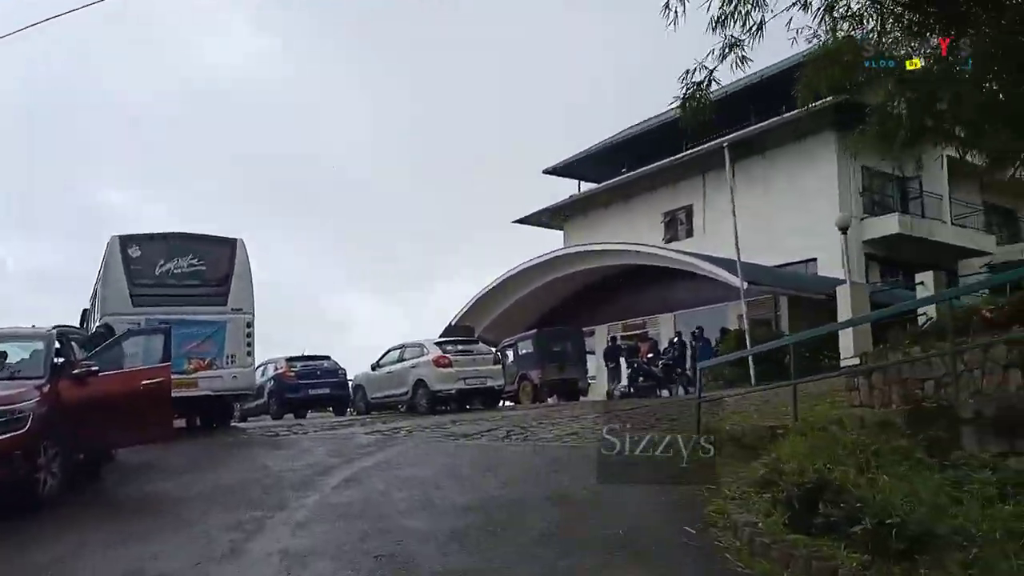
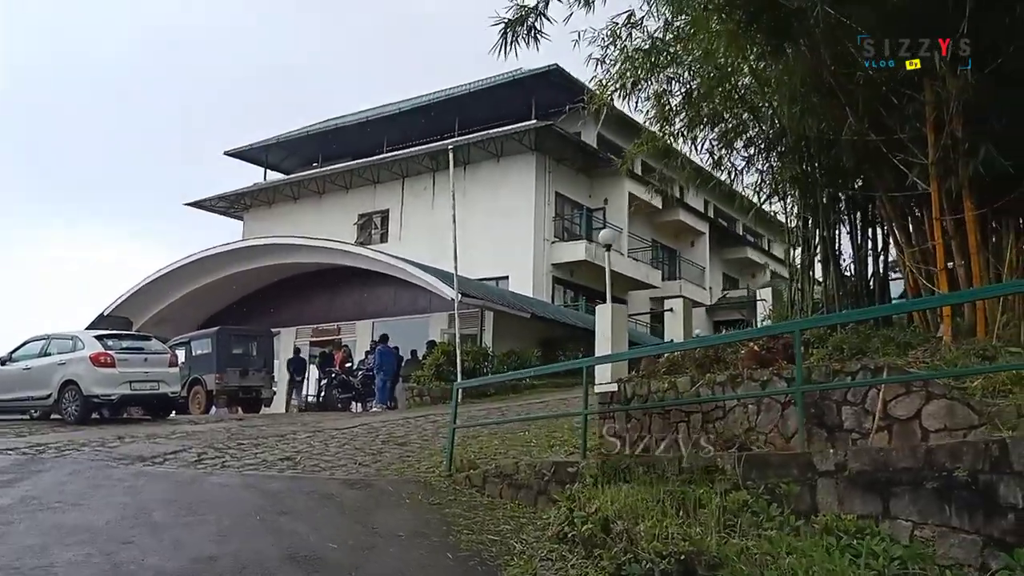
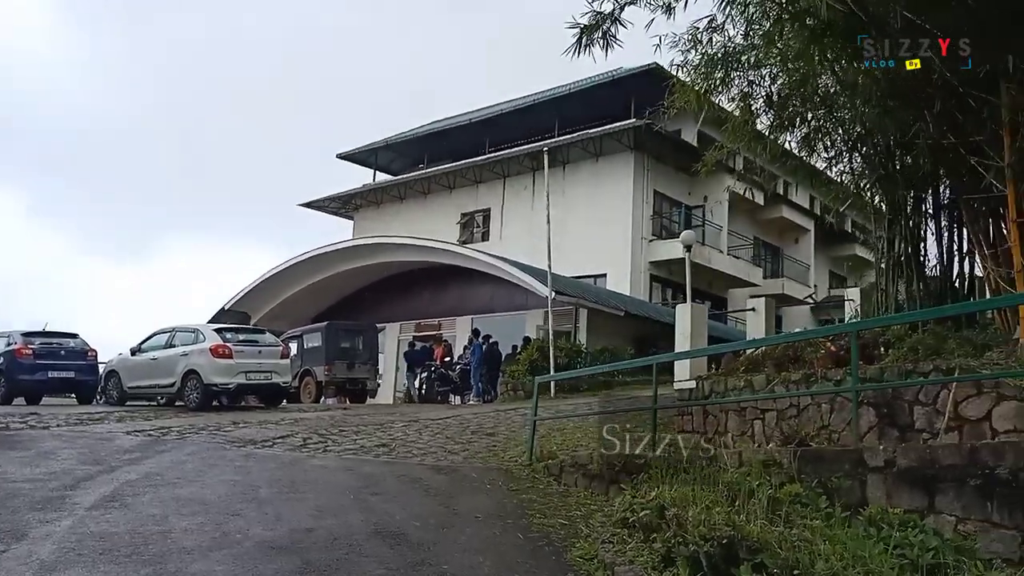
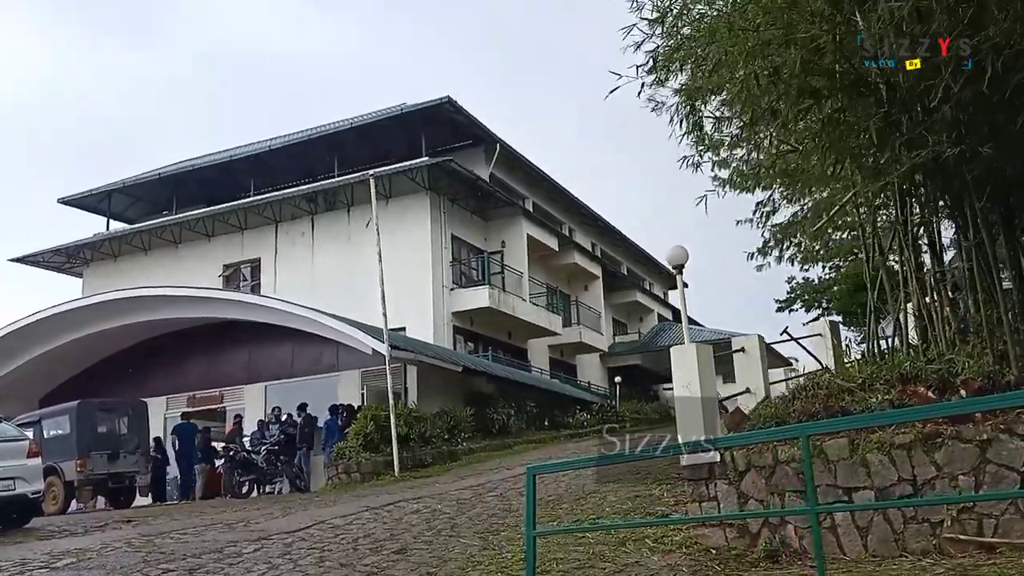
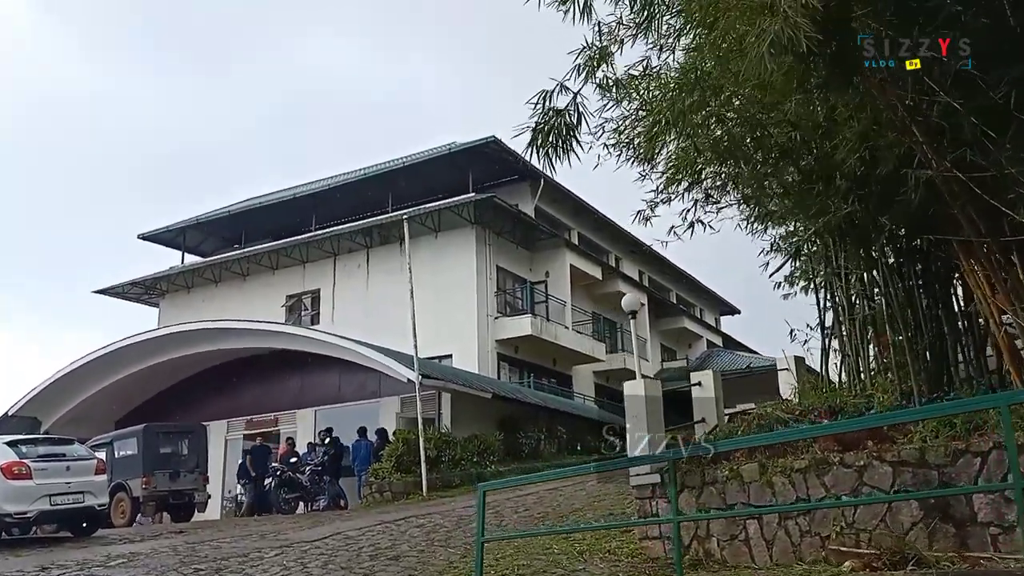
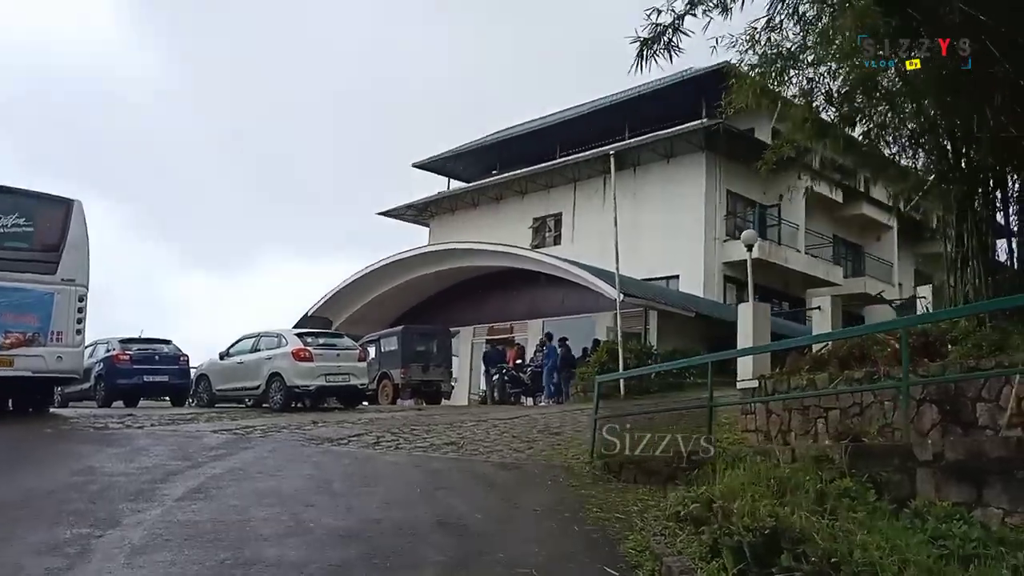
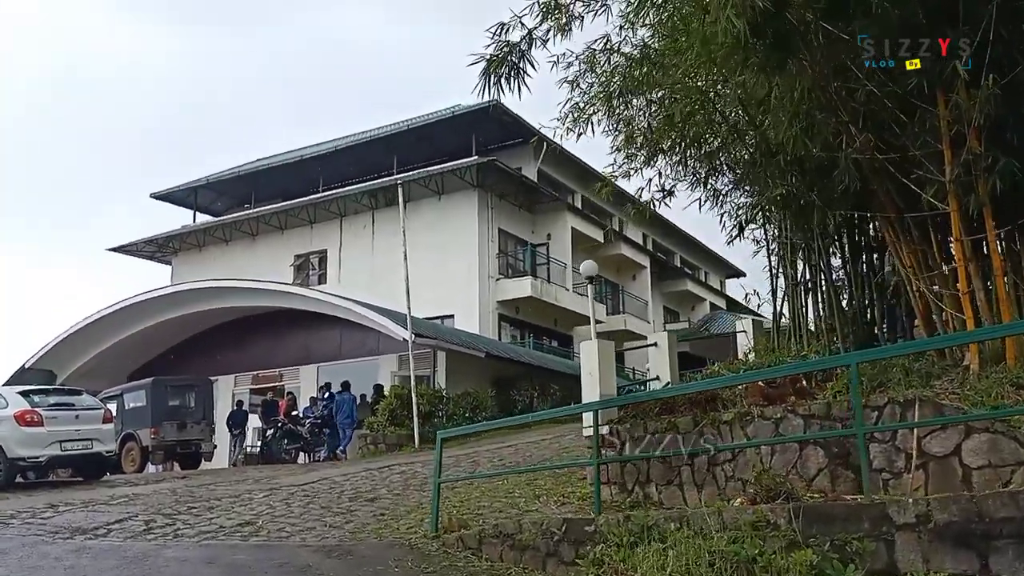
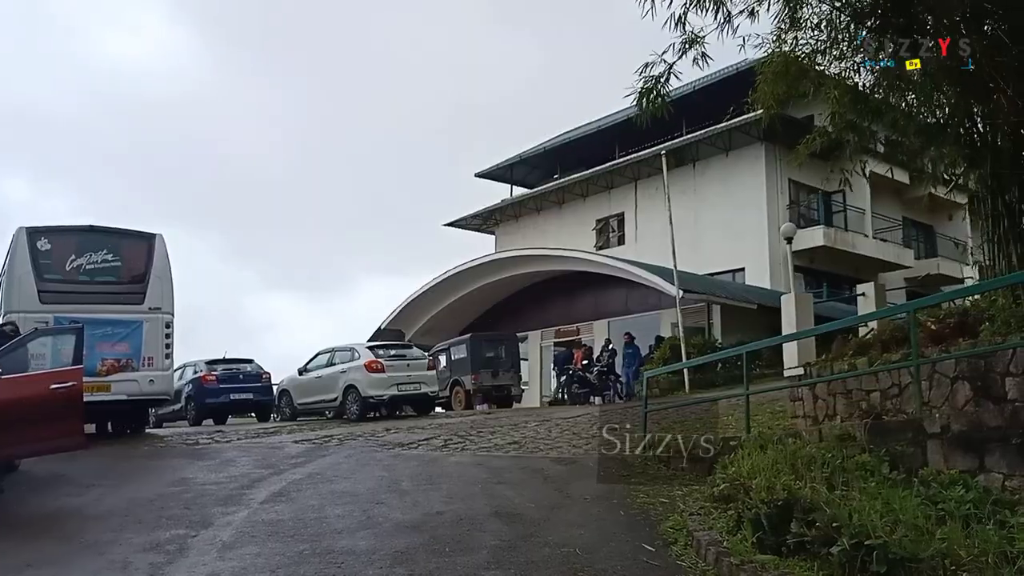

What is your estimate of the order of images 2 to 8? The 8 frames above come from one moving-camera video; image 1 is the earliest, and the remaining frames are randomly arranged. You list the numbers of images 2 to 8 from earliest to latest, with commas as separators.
8, 6, 3, 2, 7, 5, 4
